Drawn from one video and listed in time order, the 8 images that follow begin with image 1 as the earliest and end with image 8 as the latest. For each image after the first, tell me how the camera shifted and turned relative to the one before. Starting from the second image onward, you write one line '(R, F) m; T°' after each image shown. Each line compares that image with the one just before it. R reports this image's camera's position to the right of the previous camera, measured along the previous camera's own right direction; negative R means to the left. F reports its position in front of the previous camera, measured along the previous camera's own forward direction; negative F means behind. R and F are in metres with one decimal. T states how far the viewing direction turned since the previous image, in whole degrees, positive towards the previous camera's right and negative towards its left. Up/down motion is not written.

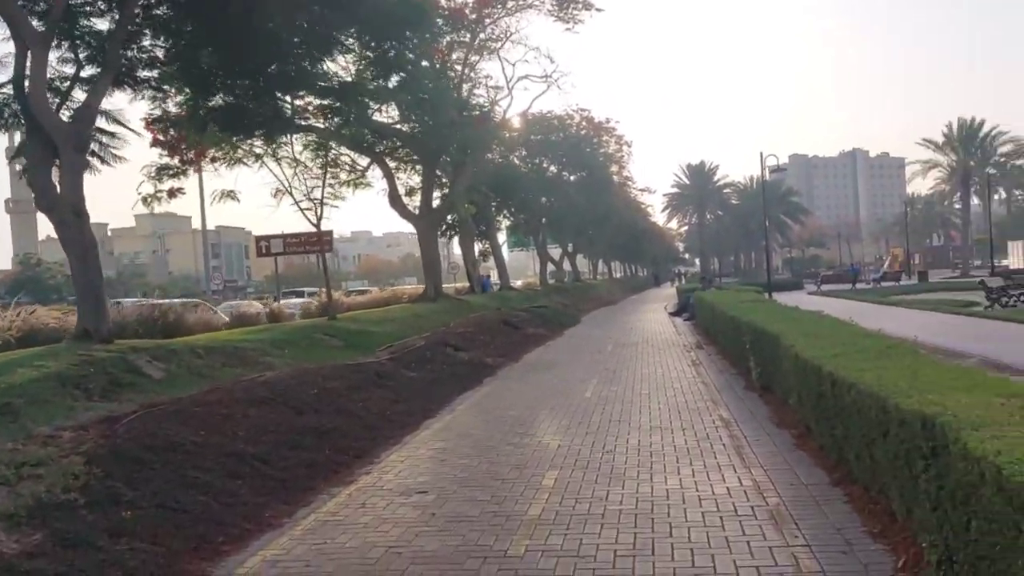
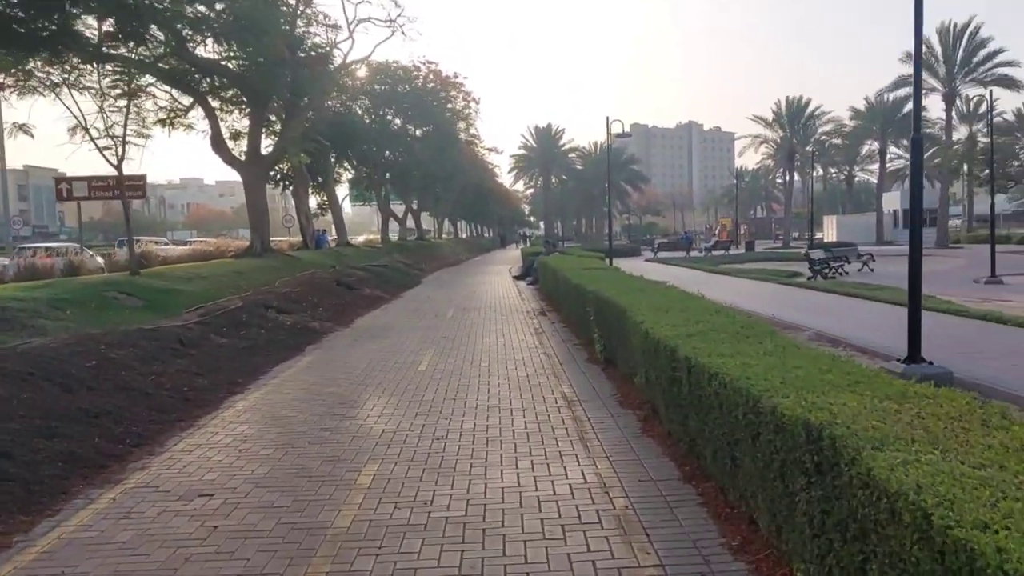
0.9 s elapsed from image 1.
(+0.2, +1.2) m; +11°
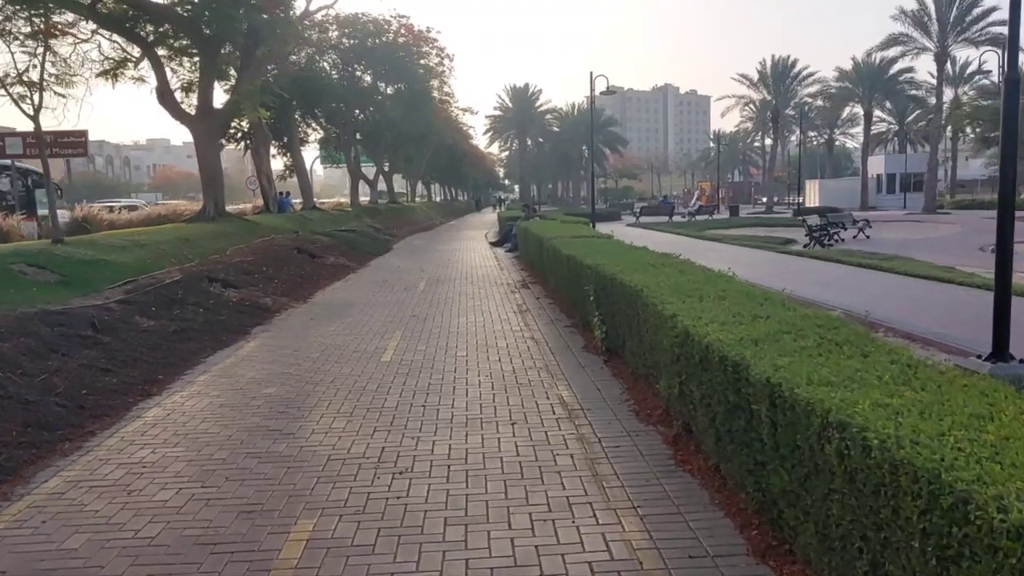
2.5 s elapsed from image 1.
(-0.1, +2.1) m; +2°
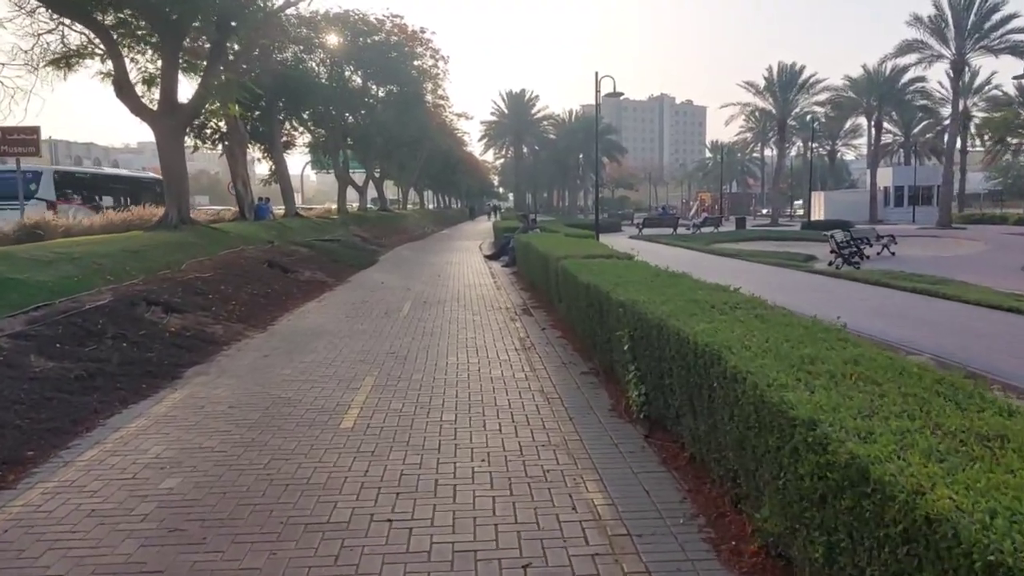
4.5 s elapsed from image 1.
(-0.1, +2.5) m; 0°
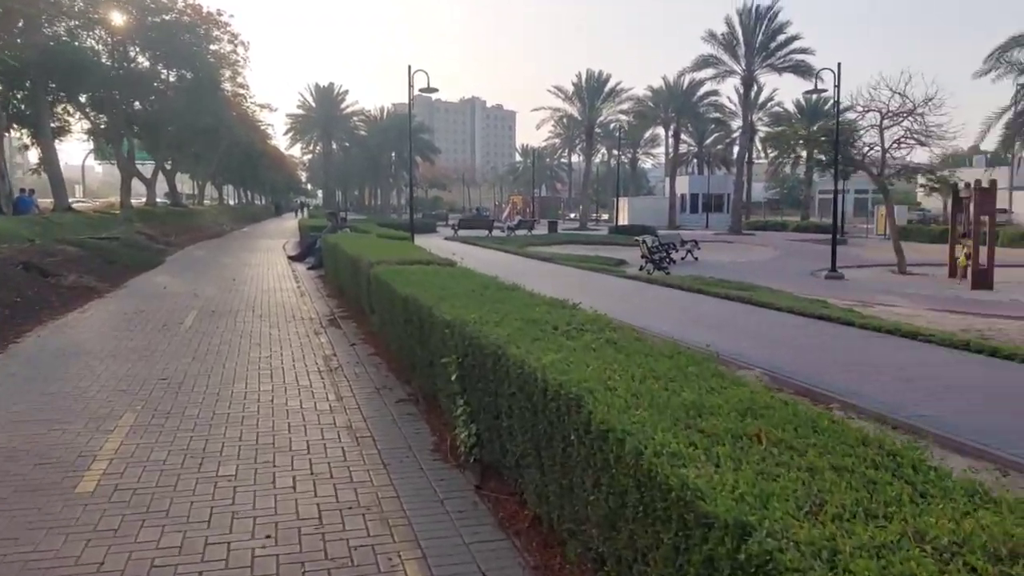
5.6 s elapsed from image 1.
(+0.1, +1.3) m; +13°
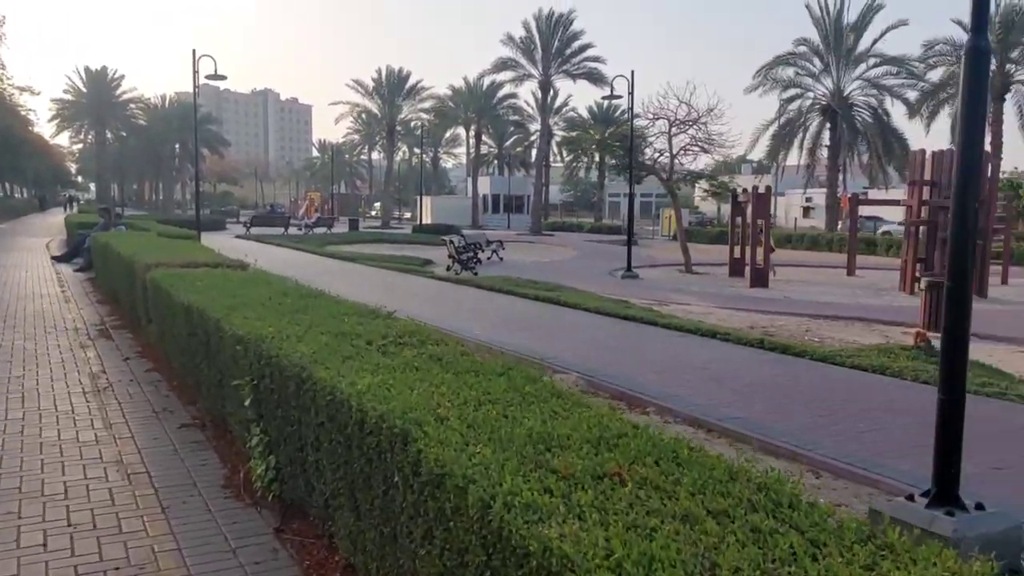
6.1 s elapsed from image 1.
(0.0, +0.6) m; +14°
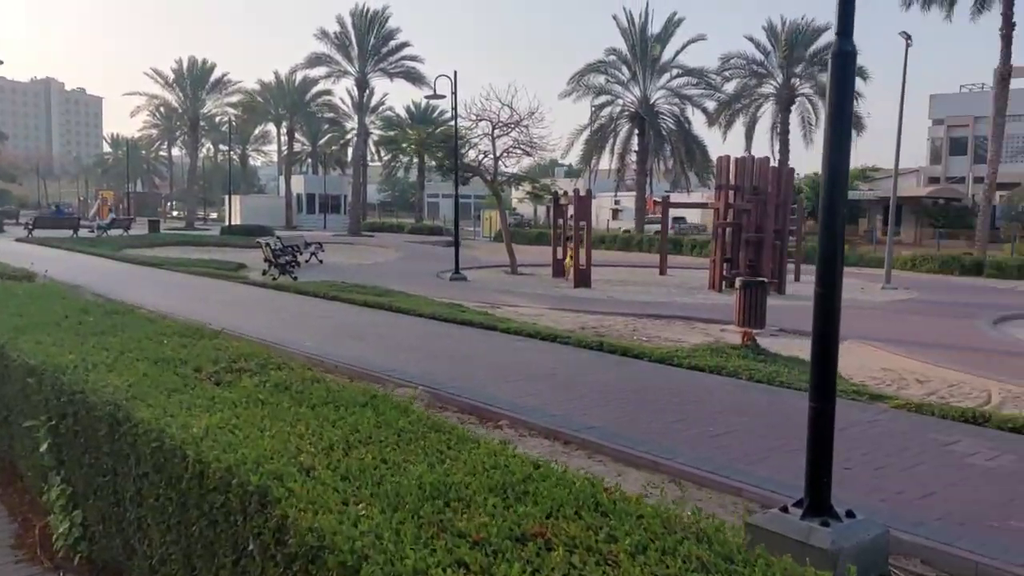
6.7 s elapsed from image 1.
(-0.2, +0.5) m; +12°
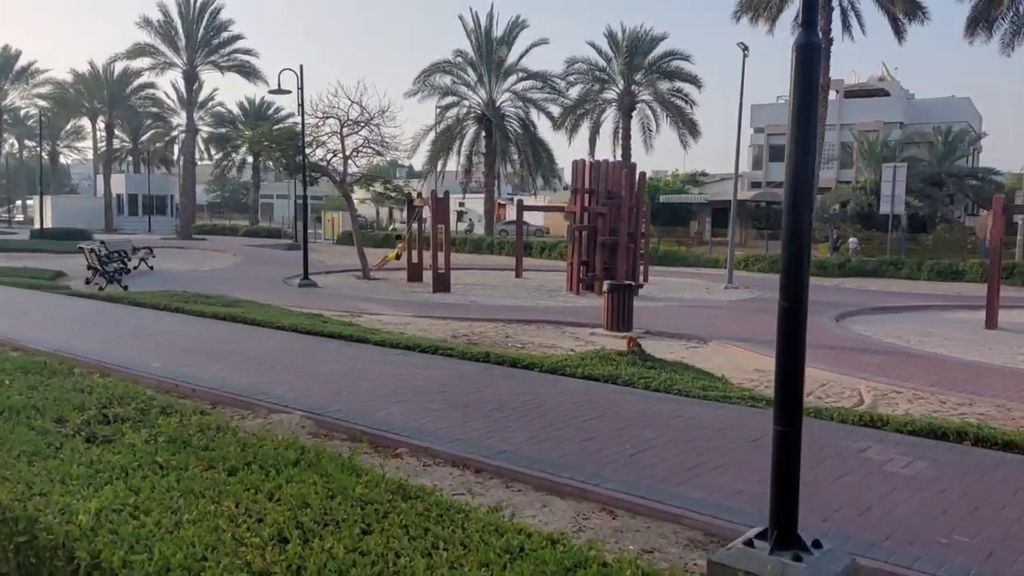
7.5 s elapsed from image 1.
(-0.5, +0.7) m; +11°
